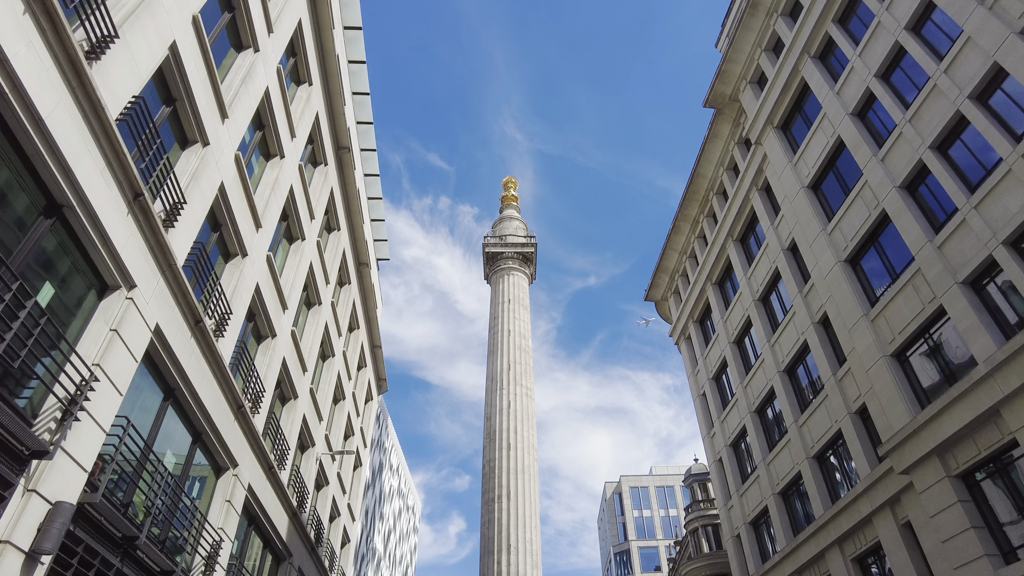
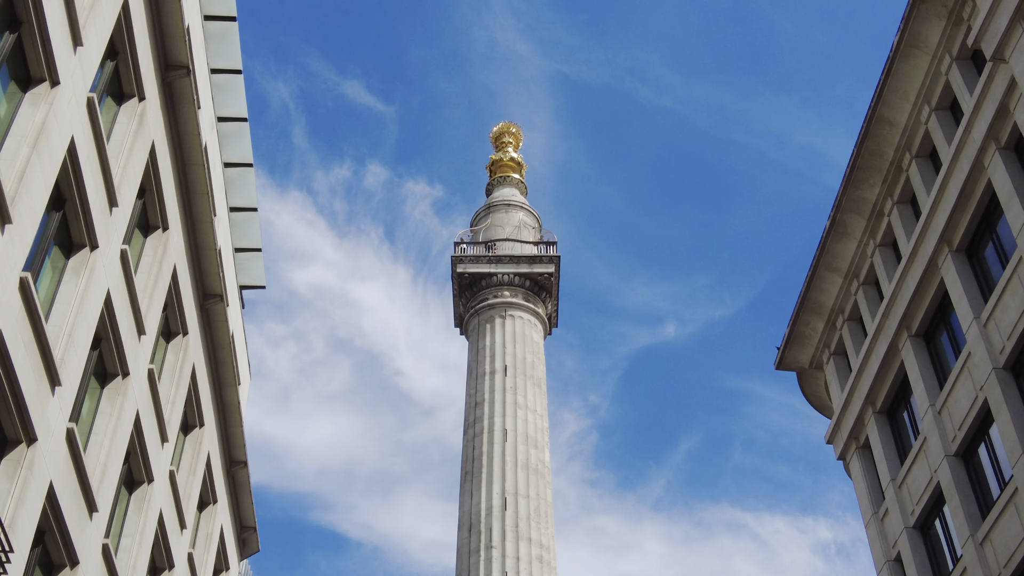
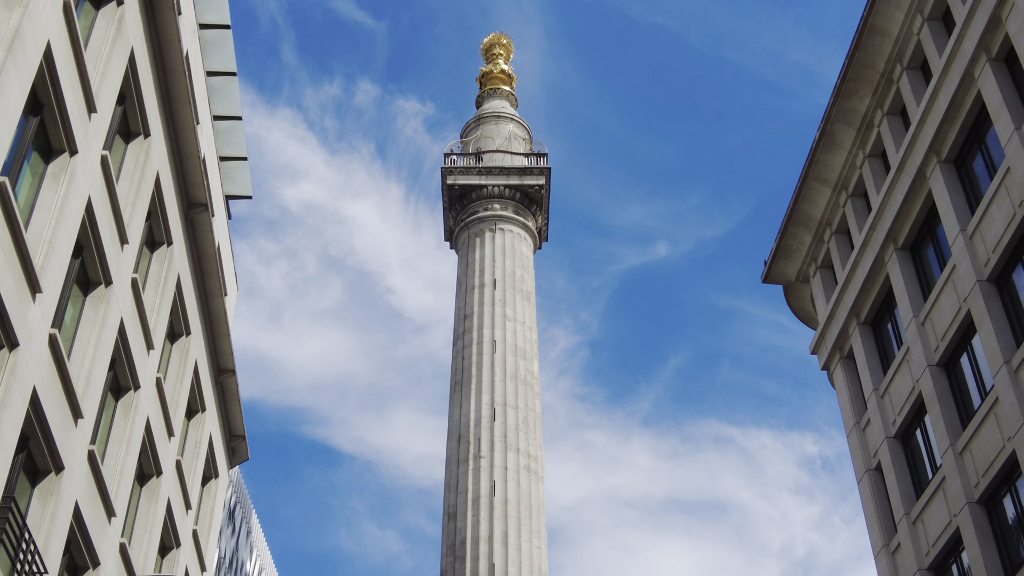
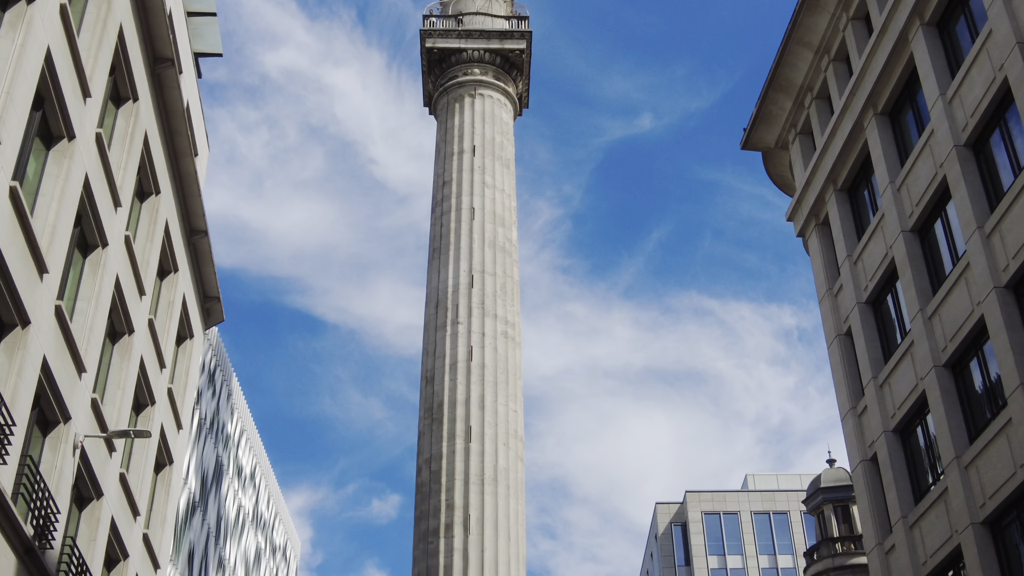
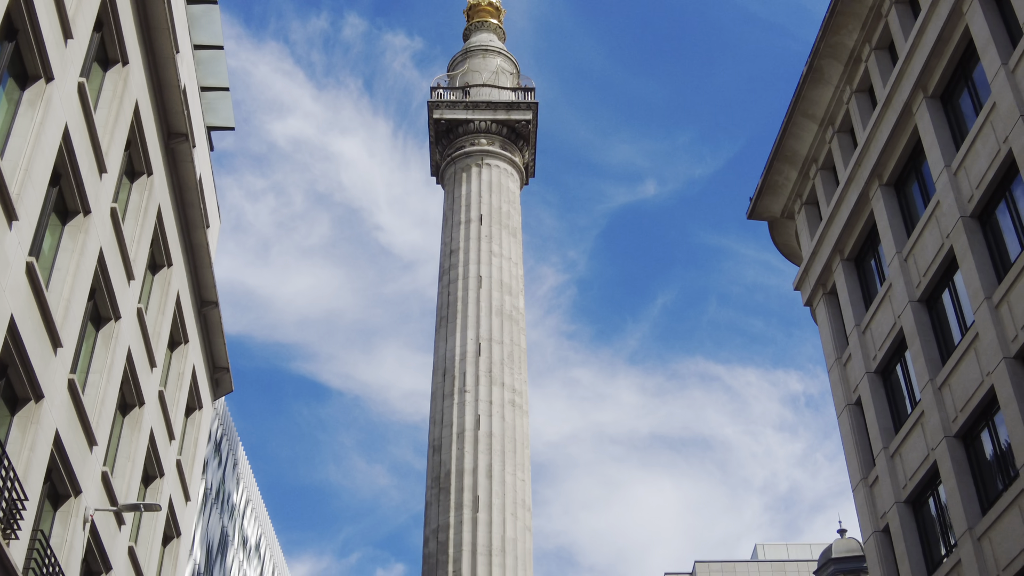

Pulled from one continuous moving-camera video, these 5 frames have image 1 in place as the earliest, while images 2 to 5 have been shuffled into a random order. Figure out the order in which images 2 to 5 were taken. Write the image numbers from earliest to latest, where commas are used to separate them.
2, 3, 5, 4
